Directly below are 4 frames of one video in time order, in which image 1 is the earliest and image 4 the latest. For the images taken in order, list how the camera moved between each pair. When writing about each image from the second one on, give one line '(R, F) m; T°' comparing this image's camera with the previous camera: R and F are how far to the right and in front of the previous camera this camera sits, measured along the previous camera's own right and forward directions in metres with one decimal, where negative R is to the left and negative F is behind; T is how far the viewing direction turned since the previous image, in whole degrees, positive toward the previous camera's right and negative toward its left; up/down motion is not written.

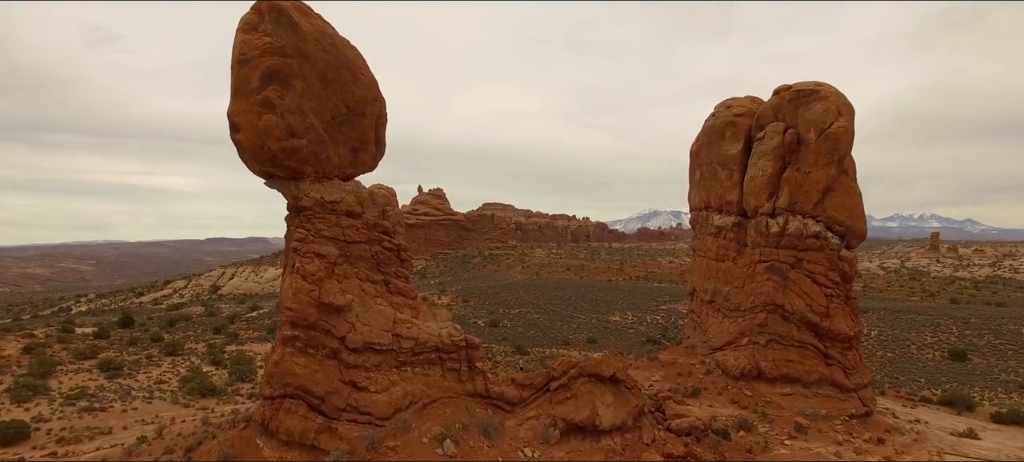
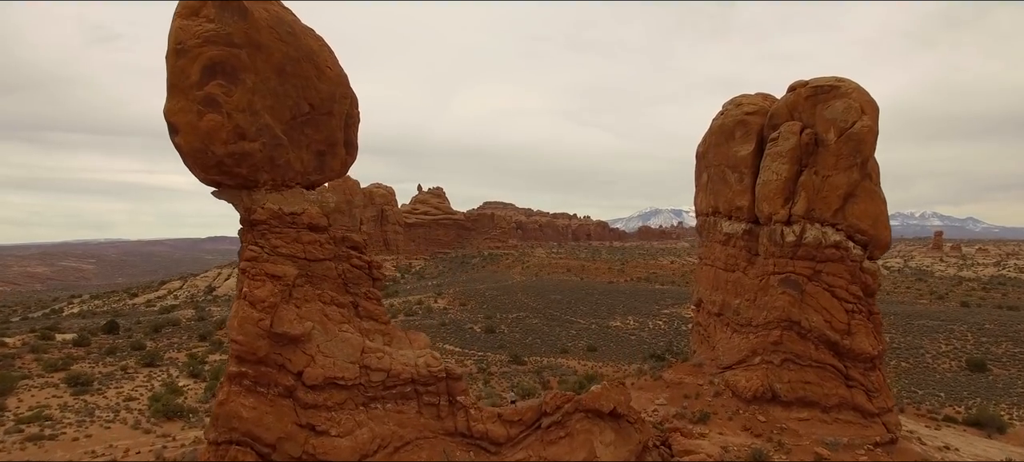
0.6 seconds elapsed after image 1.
(+0.2, +1.1) m; 0°
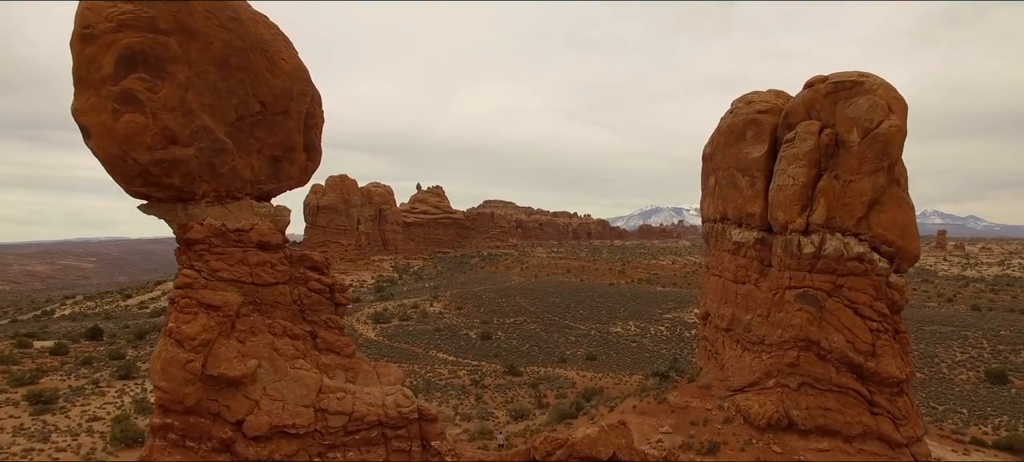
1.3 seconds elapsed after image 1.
(+0.2, +1.1) m; 0°
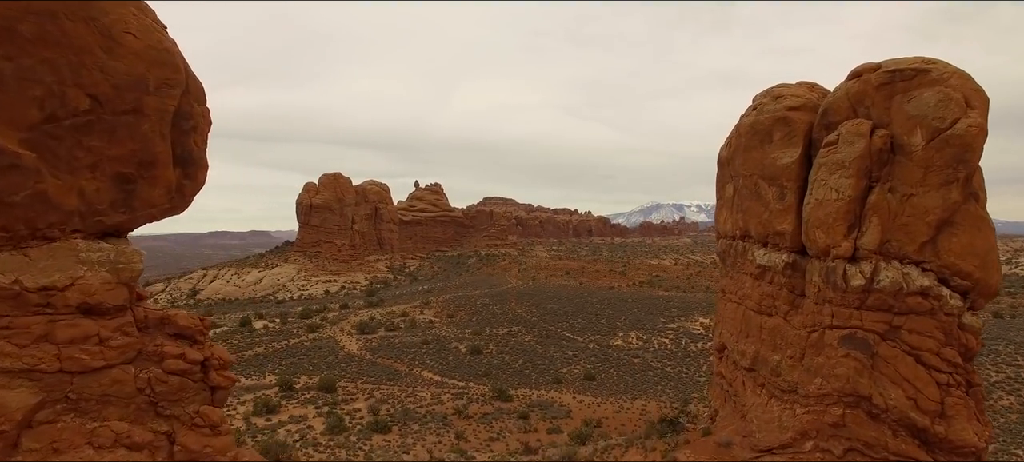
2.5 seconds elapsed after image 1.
(+0.4, +2.1) m; 0°
